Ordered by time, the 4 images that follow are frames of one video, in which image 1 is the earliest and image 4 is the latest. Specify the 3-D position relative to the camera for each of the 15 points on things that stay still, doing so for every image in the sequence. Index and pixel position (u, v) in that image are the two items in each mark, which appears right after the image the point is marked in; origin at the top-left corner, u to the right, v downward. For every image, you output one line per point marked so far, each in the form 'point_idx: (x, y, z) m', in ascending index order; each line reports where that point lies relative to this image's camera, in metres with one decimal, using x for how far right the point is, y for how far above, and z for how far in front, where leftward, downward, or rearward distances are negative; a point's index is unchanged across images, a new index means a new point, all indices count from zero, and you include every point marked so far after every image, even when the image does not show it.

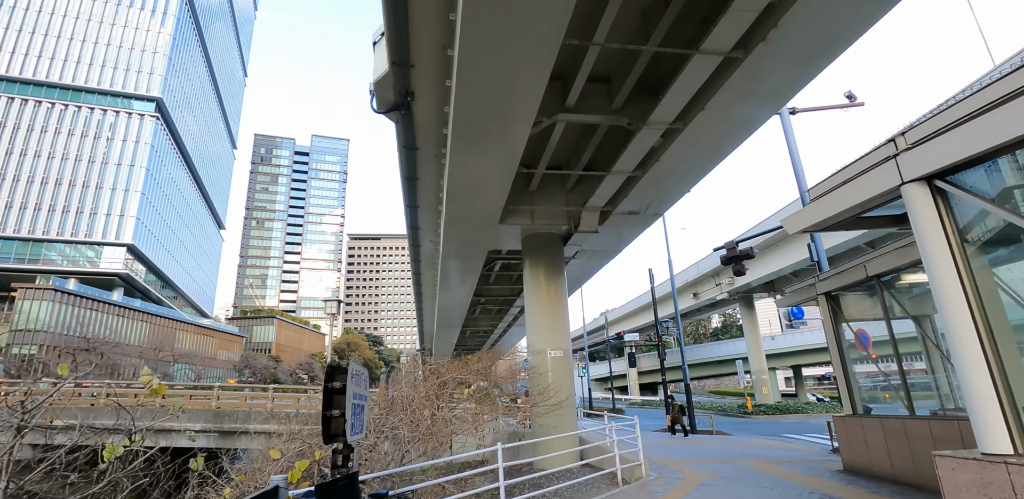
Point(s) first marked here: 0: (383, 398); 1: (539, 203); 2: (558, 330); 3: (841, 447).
0: (-2.5, -2.8, +9.4) m
1: (+0.6, +1.1, +11.4) m
2: (+1.1, -1.9, +11.3) m
3: (+5.2, -3.1, +7.9) m
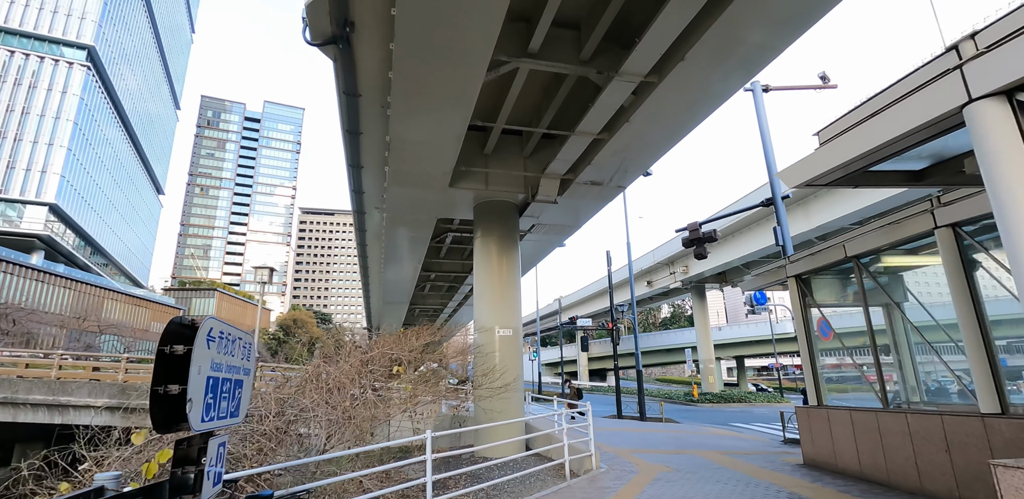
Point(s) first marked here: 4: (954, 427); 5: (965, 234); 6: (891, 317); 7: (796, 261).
0: (-3.5, -2.0, +8.2) m
1: (-0.4, +1.7, +10.4) m
2: (-0.1, -1.2, +10.4) m
3: (+4.3, -2.8, +7.3) m
4: (+4.5, -1.8, +5.0) m
5: (+5.1, +0.2, +5.5) m
6: (+5.1, -0.9, +6.7) m
7: (+4.6, -0.2, +8.0) m
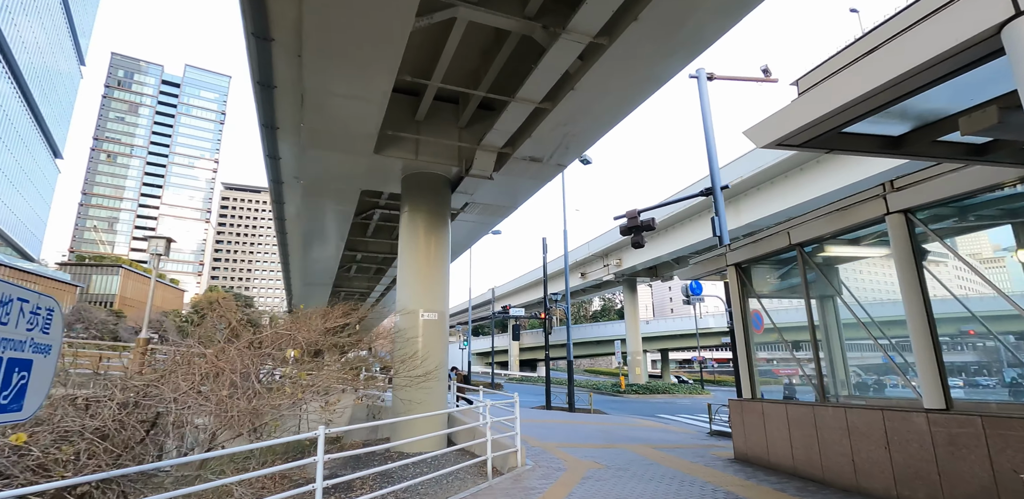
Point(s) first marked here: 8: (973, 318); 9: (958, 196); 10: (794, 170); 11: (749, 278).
0: (-4.6, -1.5, +6.9) m
1: (-1.6, +2.2, +9.4) m
2: (-1.5, -0.8, +9.5) m
3: (+3.1, -2.6, +7.1) m
4: (+3.7, -1.7, +4.8) m
5: (+4.3, +0.3, +5.2) m
6: (+4.1, -0.8, +6.5) m
7: (+3.5, 0.0, +7.7) m
8: (+4.5, -0.7, +5.0) m
9: (+4.4, +0.5, +4.9) m
10: (+9.8, +2.7, +17.2) m
11: (+3.7, -0.5, +7.9) m
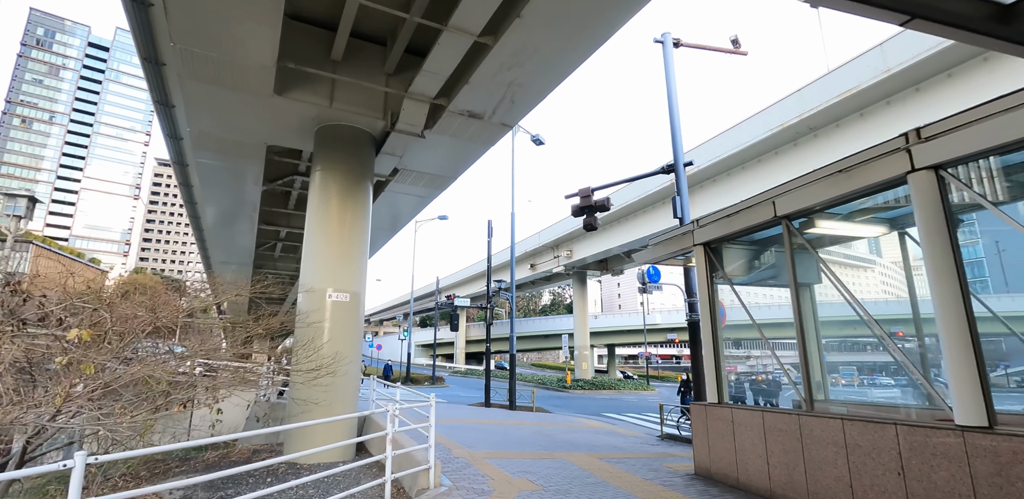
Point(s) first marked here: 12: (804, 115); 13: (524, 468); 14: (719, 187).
0: (-5.5, -0.9, +5.0) m
1: (-2.6, +2.7, +7.7) m
2: (-2.6, -0.3, +7.9) m
3: (+2.2, -2.3, +5.9) m
4: (+3.0, -1.4, +3.7) m
5: (+3.6, +0.5, +4.2) m
6: (+3.3, -0.6, +5.4) m
7: (+2.6, +0.3, +6.6) m
8: (+3.8, -0.5, +3.9) m
9: (+3.7, +0.8, +3.8) m
10: (+8.0, +3.0, +16.6) m
11: (+2.8, -0.2, +6.7) m
12: (+8.3, +3.8, +14.1) m
13: (+0.2, -2.8, +6.3) m
14: (+6.8, +2.1, +16.3) m
